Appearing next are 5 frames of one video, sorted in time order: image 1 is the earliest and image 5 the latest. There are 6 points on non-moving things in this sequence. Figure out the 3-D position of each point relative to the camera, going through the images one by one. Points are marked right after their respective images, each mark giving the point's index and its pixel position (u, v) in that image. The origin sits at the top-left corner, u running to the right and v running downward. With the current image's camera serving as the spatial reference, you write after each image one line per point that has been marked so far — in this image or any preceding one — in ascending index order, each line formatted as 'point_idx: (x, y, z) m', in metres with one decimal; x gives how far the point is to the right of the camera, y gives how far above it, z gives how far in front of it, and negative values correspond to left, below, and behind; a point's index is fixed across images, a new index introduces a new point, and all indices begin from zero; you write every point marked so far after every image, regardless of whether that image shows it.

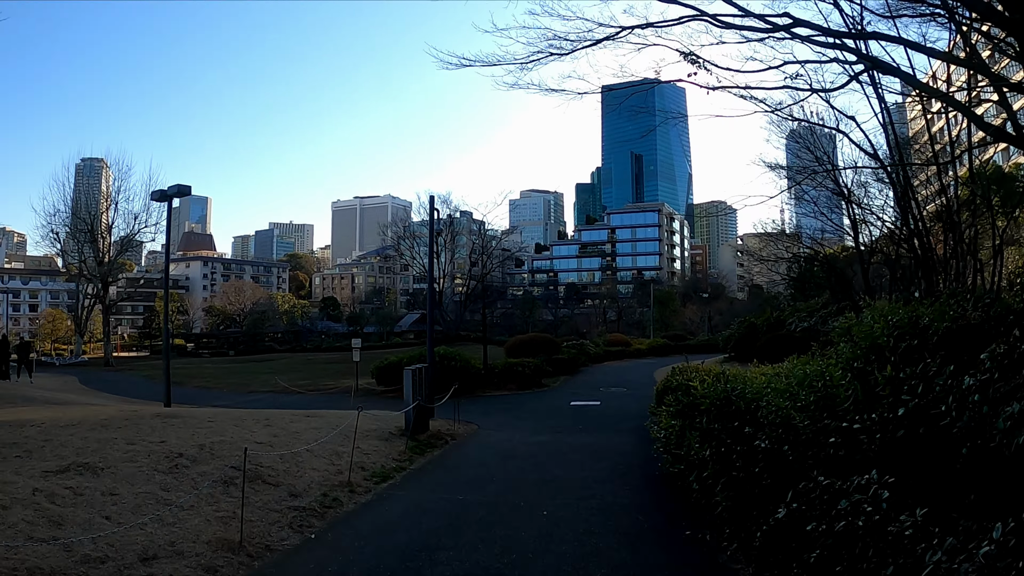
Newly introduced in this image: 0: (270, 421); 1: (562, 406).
0: (-3.5, -1.9, +9.4) m
1: (+1.1, -2.7, +14.9) m
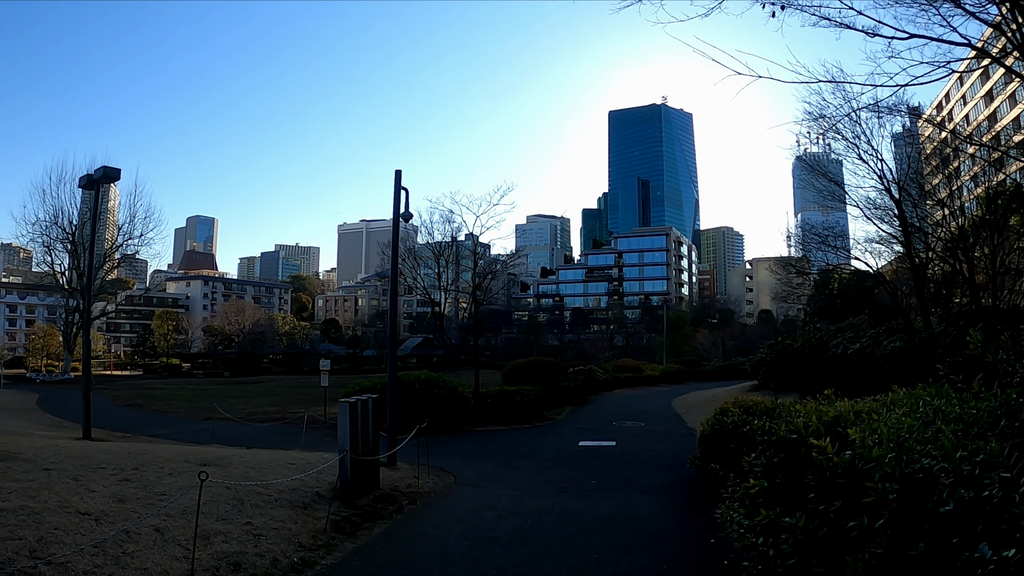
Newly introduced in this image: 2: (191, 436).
0: (-3.6, -1.8, +6.4) m
1: (+1.0, -2.9, +11.9) m
2: (-6.8, -3.1, +14.1) m
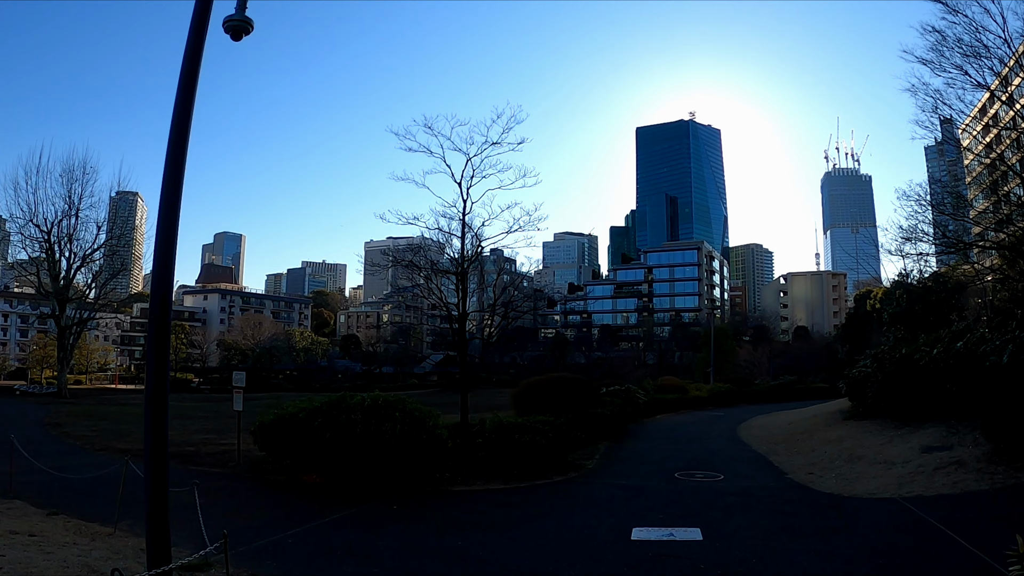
0: (-3.9, -1.2, +1.2) m
1: (+0.9, -2.4, +6.4) m
2: (-6.8, -2.7, +8.9) m
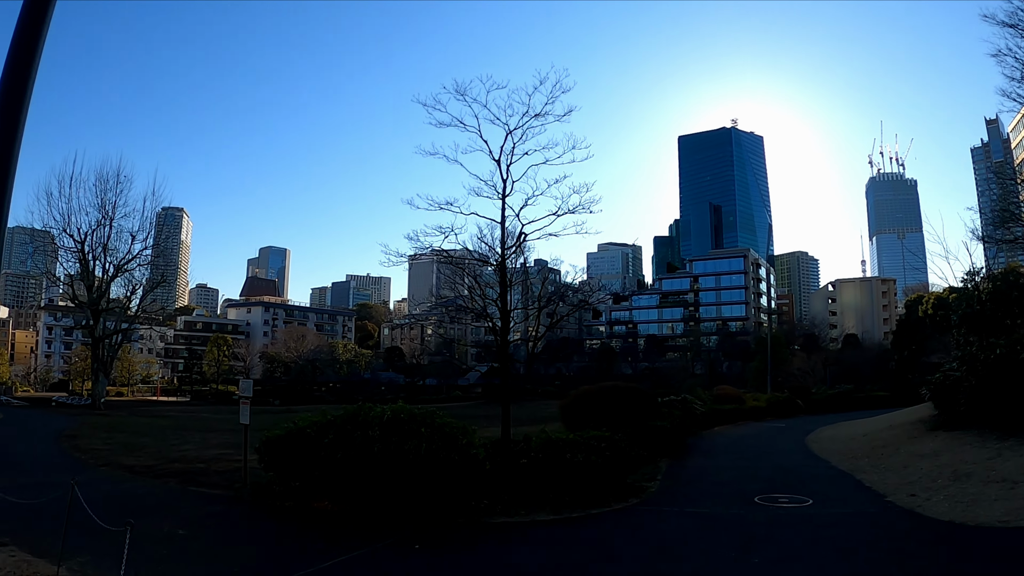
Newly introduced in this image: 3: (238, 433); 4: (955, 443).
0: (-3.8, -1.0, -0.2) m
1: (+1.3, -2.2, +4.8) m
2: (-6.2, -2.6, +7.7) m
3: (-7.1, -3.8, +17.1) m
4: (+9.7, -3.4, +14.4) m
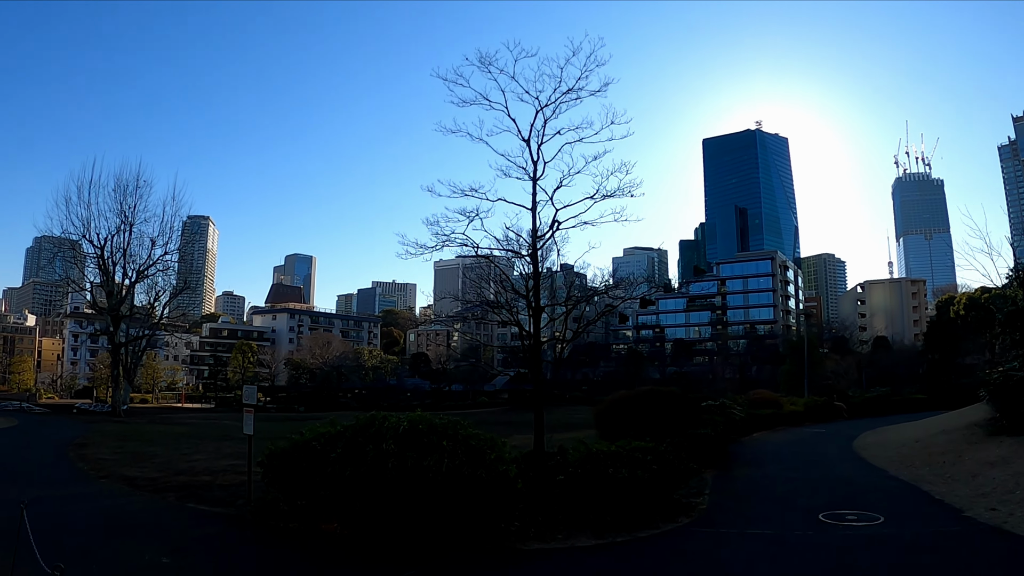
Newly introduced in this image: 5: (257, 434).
0: (-3.7, -0.8, -1.0) m
1: (+1.6, -2.1, +3.8) m
2: (-5.8, -2.6, +7.0) m
3: (-6.4, -3.8, +16.3) m
4: (+10.3, -3.3, +13.1) m
5: (-7.6, -4.3, +19.5) m
